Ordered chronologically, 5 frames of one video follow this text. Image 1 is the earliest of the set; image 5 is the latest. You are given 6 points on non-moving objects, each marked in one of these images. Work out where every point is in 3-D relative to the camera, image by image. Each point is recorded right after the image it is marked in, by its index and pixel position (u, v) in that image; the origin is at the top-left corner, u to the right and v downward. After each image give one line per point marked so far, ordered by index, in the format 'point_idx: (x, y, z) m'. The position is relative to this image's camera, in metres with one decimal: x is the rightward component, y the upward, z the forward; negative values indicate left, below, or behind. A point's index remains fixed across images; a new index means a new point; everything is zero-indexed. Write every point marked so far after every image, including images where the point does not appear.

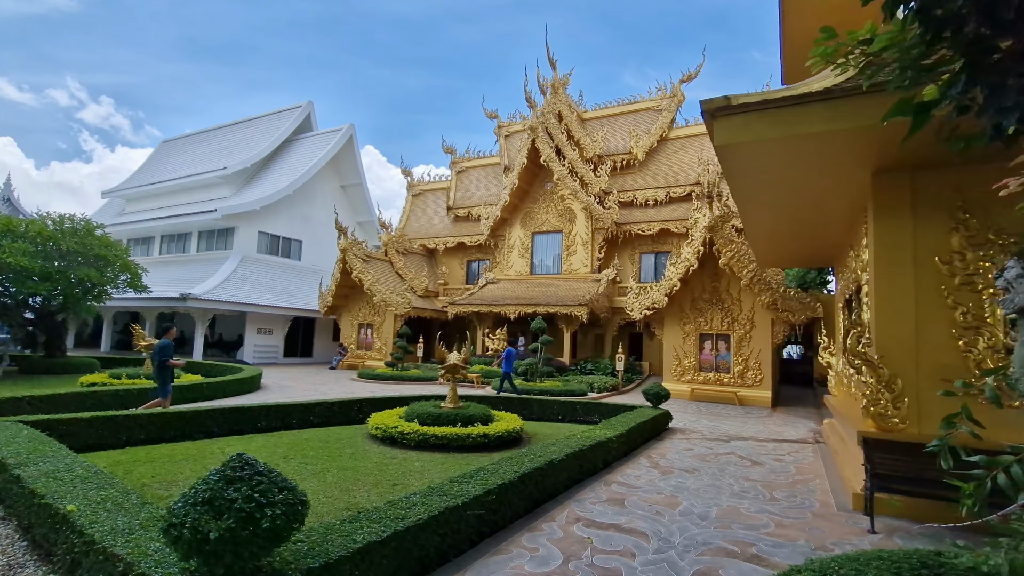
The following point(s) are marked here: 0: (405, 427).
0: (-1.2, -1.6, +6.1) m
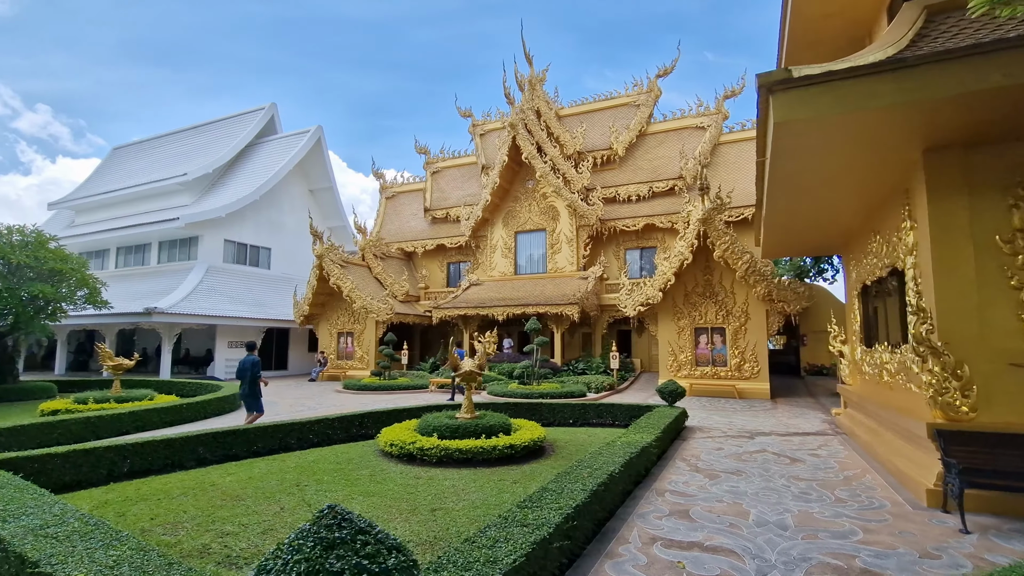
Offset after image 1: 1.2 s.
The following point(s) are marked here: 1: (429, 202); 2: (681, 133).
0: (-0.9, -1.6, +5.6) m
1: (-3.0, +3.0, +19.4) m
2: (+5.3, +4.8, +17.2) m
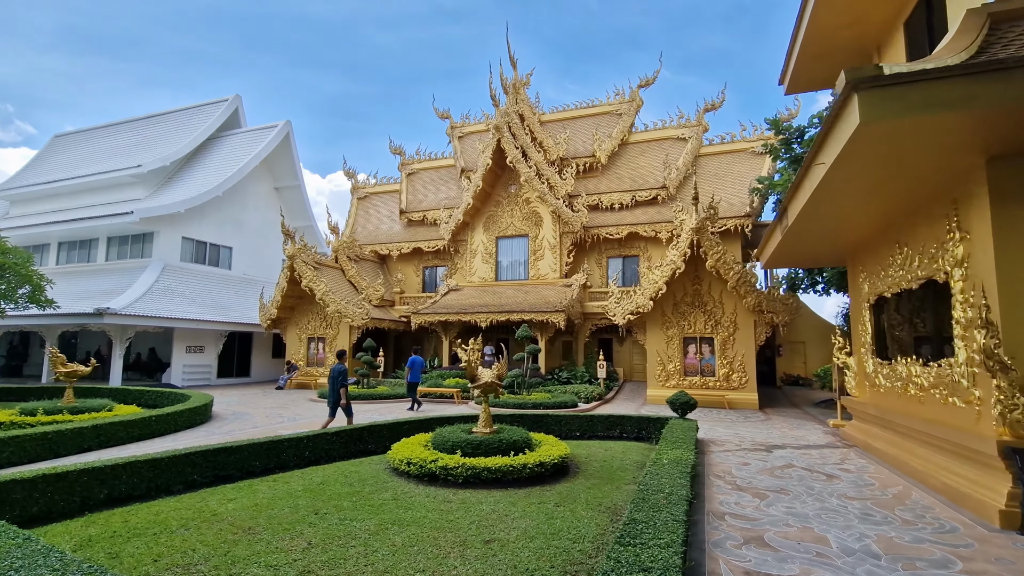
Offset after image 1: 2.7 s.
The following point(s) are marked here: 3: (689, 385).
0: (-0.6, -1.6, +5.1) m
1: (-3.7, +2.9, +18.8) m
2: (+4.7, +4.6, +17.3) m
3: (+4.0, -2.2, +12.4) m
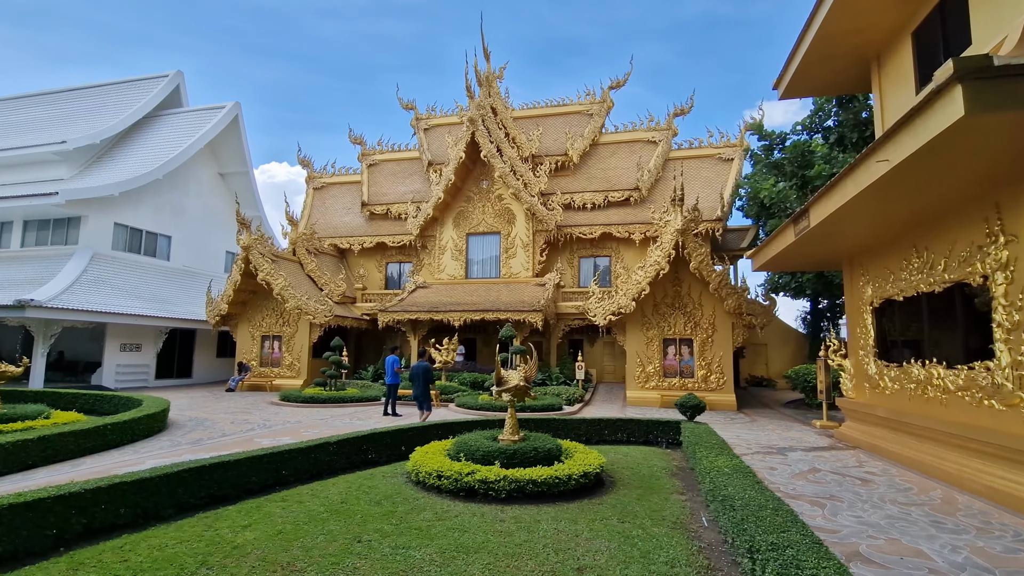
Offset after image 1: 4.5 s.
0: (-0.2, -1.6, +4.6) m
1: (-4.7, +3.0, +17.9) m
2: (+3.8, +4.5, +17.3) m
3: (+3.5, -2.2, +12.4) m
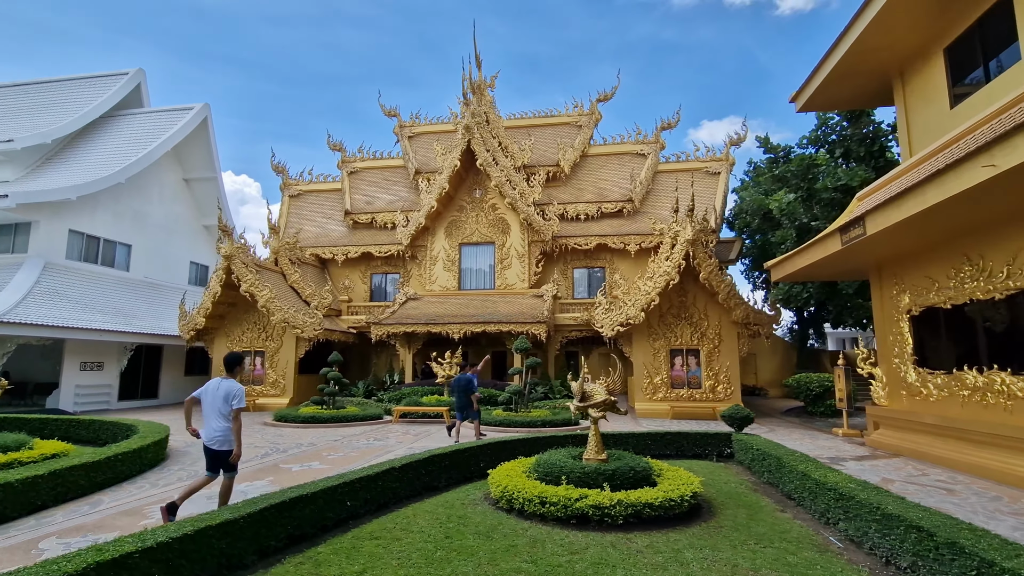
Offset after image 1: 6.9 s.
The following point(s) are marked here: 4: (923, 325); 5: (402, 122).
0: (+0.6, -1.6, +4.2) m
1: (-5.1, +2.6, +17.1) m
2: (+3.5, +4.2, +17.4) m
3: (+3.7, -2.5, +12.3) m
4: (+5.5, -0.5, +7.4) m
5: (-3.6, +5.5, +18.2) m
